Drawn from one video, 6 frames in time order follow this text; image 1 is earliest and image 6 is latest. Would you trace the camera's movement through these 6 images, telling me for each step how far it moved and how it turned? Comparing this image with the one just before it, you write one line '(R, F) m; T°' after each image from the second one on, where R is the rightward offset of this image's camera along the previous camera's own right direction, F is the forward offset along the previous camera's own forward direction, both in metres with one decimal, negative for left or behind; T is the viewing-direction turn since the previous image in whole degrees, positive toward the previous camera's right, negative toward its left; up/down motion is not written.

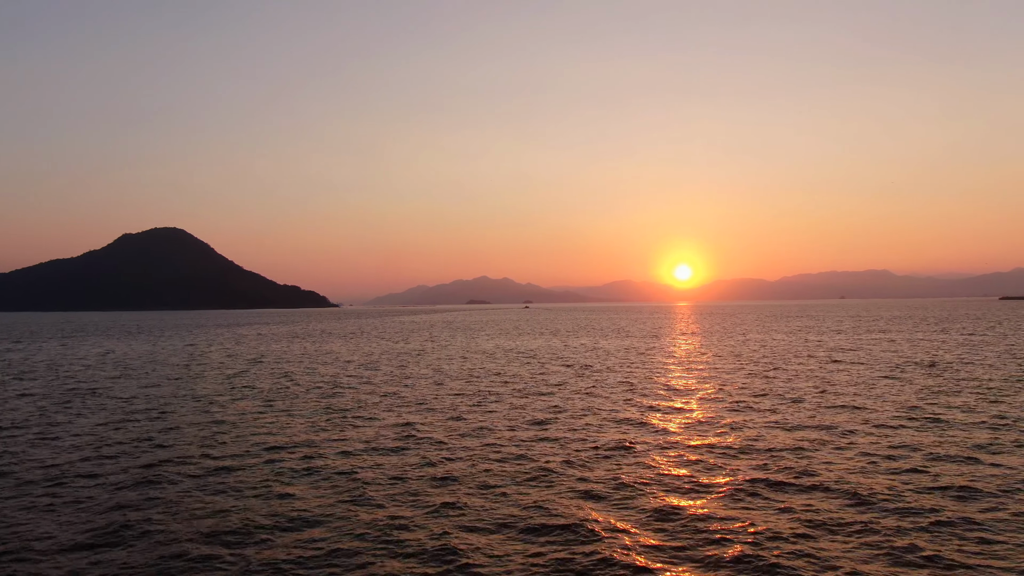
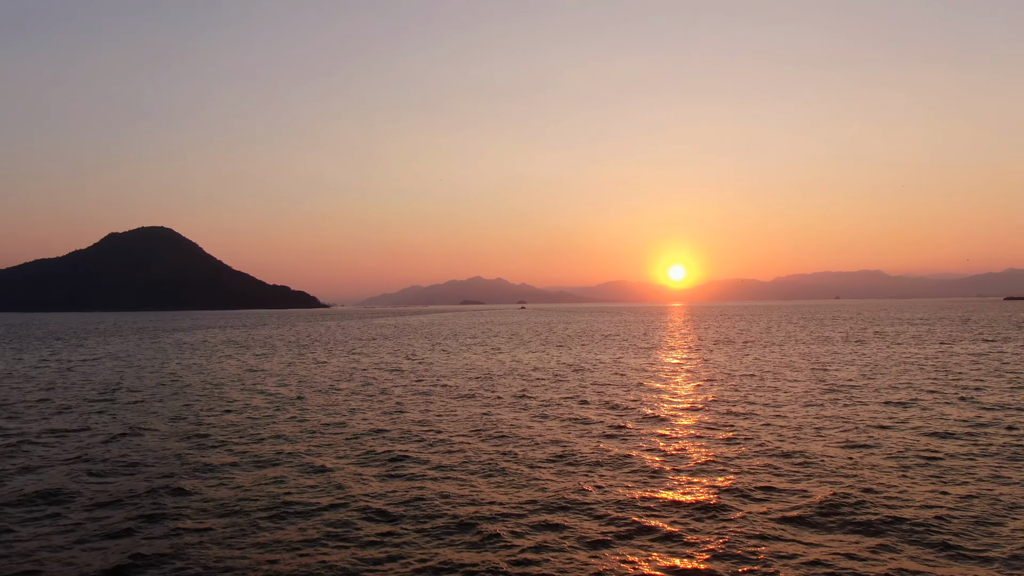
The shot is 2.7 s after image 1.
(-0.6, +4.6) m; 0°
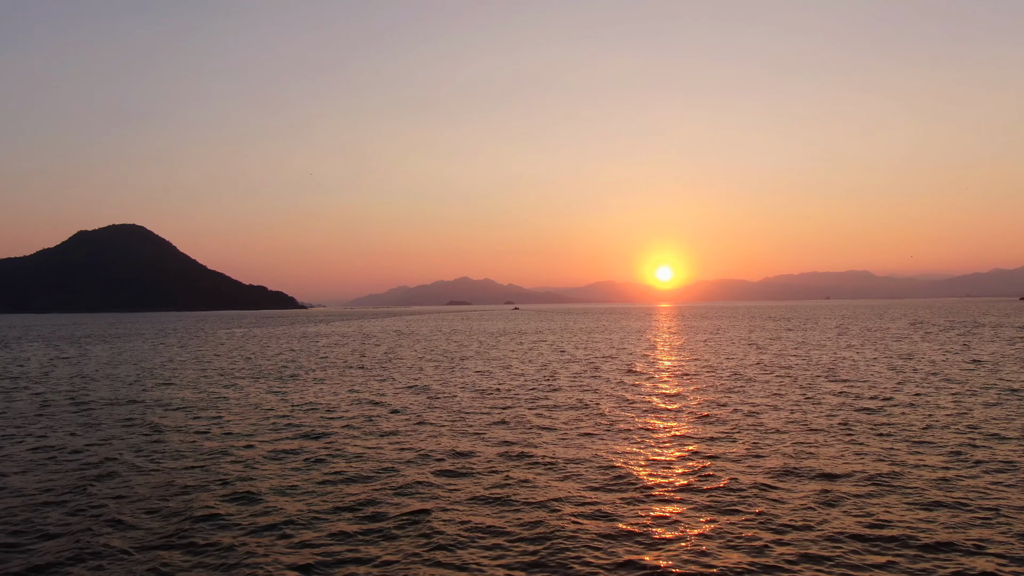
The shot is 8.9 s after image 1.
(-1.5, -3.8) m; +1°
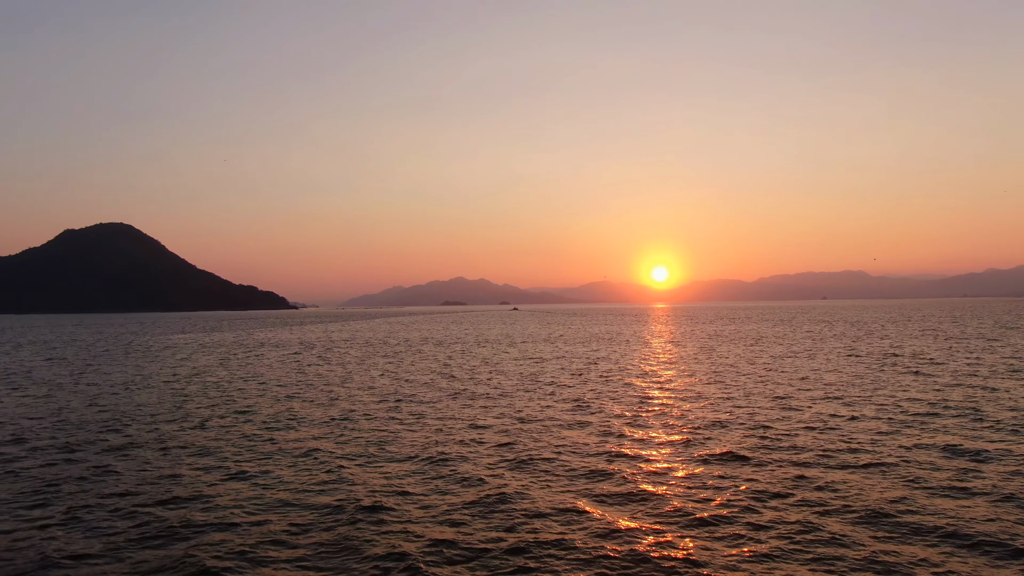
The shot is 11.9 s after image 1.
(-0.6, +7.9) m; 0°
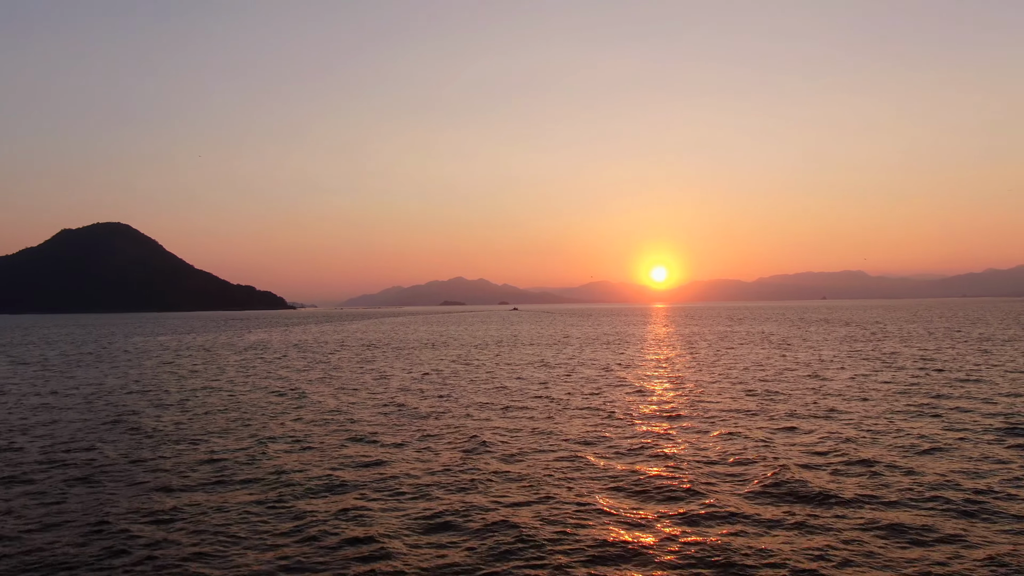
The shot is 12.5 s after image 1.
(-0.5, +4.3) m; 0°
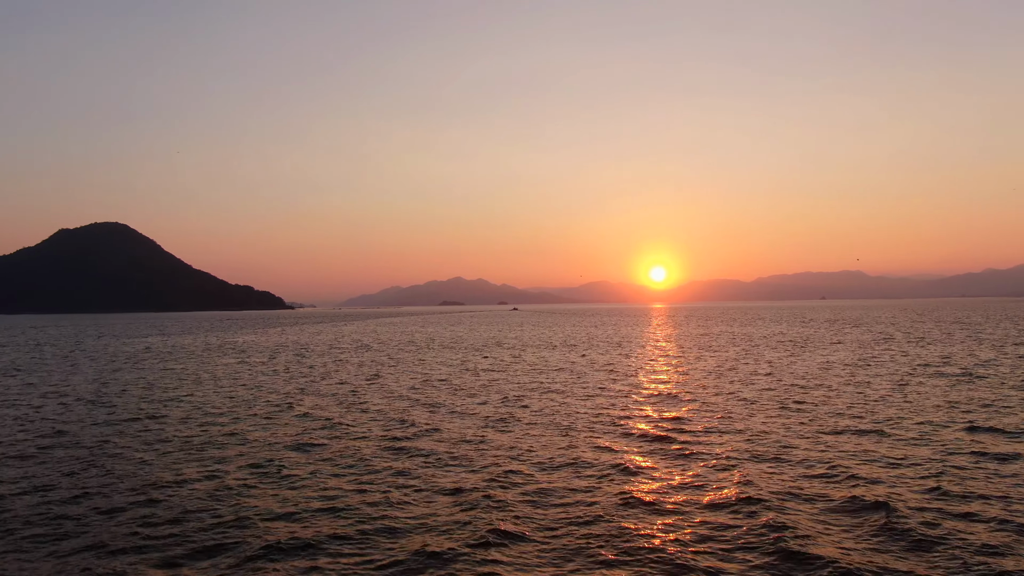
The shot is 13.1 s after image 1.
(-0.7, +4.4) m; 0°
